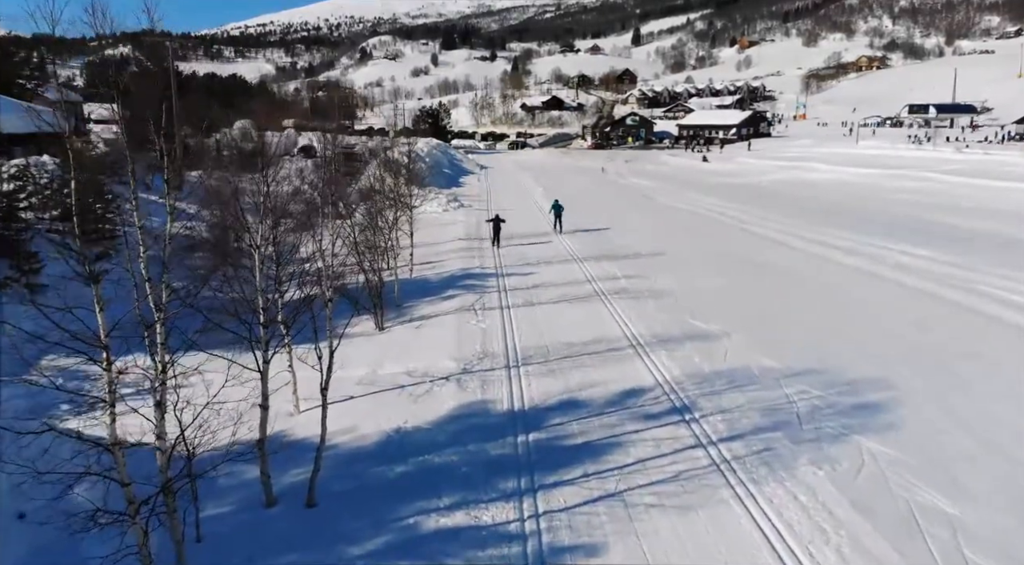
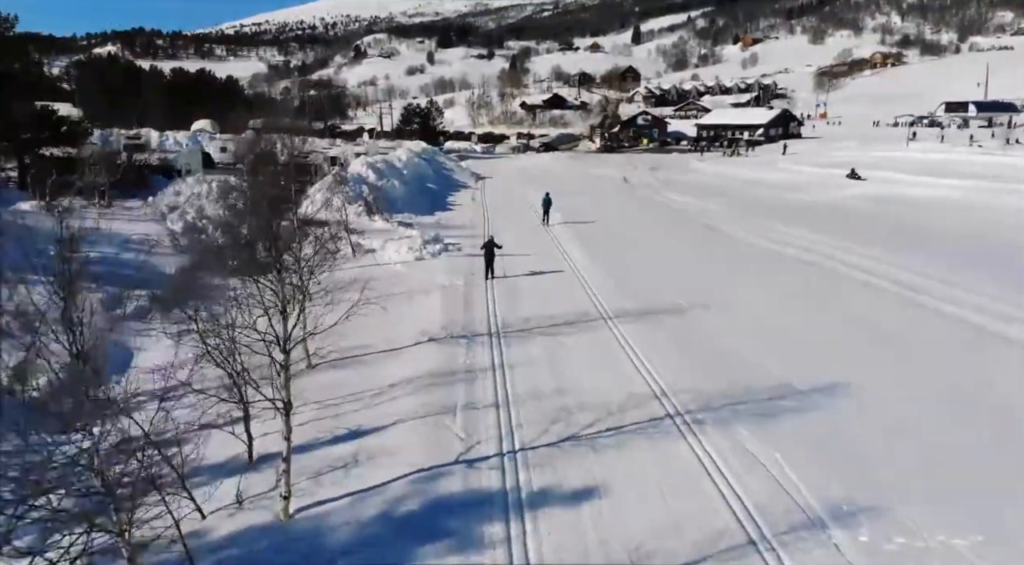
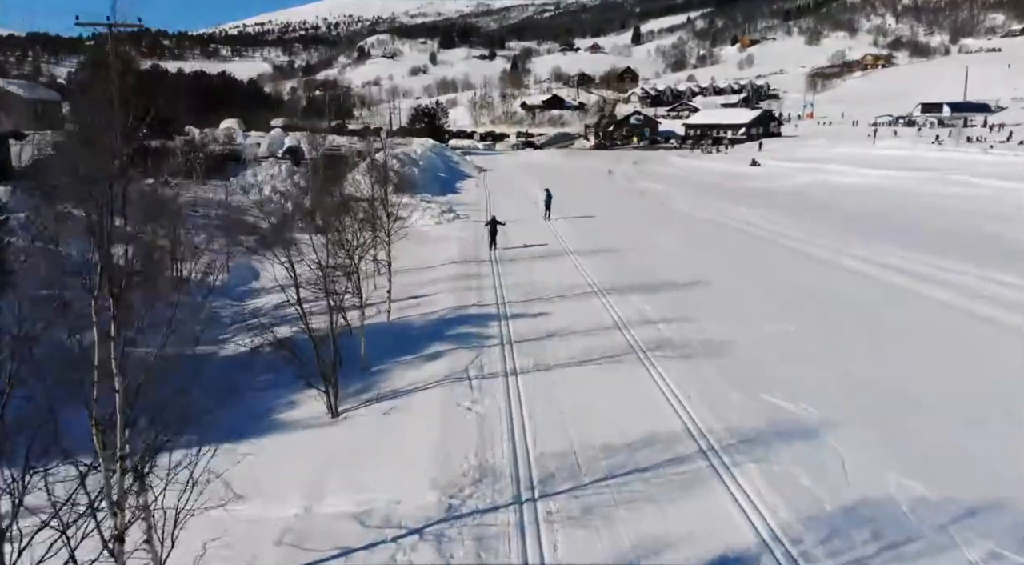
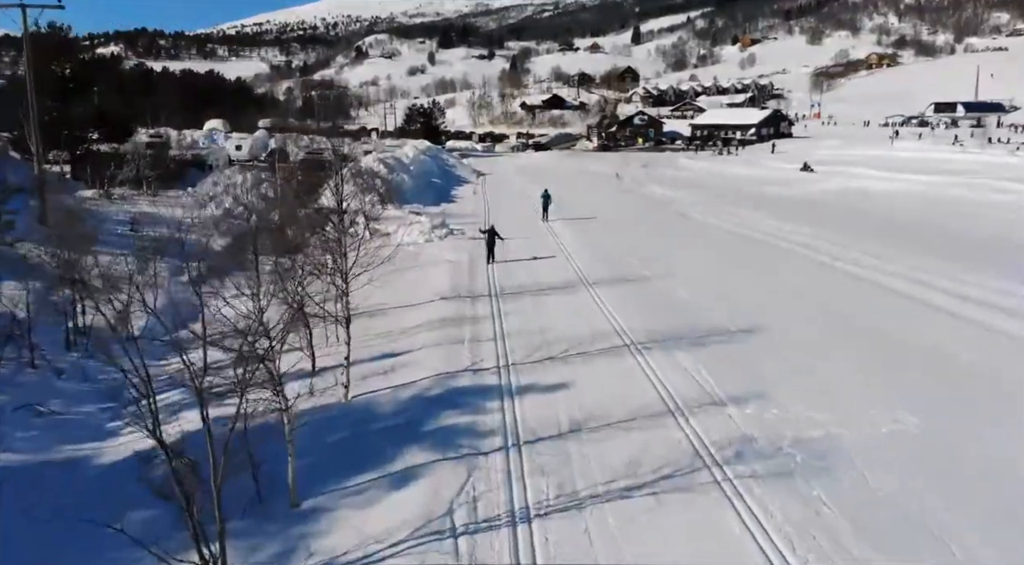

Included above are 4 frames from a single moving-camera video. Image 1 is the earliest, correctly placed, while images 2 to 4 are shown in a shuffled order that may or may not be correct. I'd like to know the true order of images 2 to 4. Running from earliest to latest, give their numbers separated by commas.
3, 4, 2
